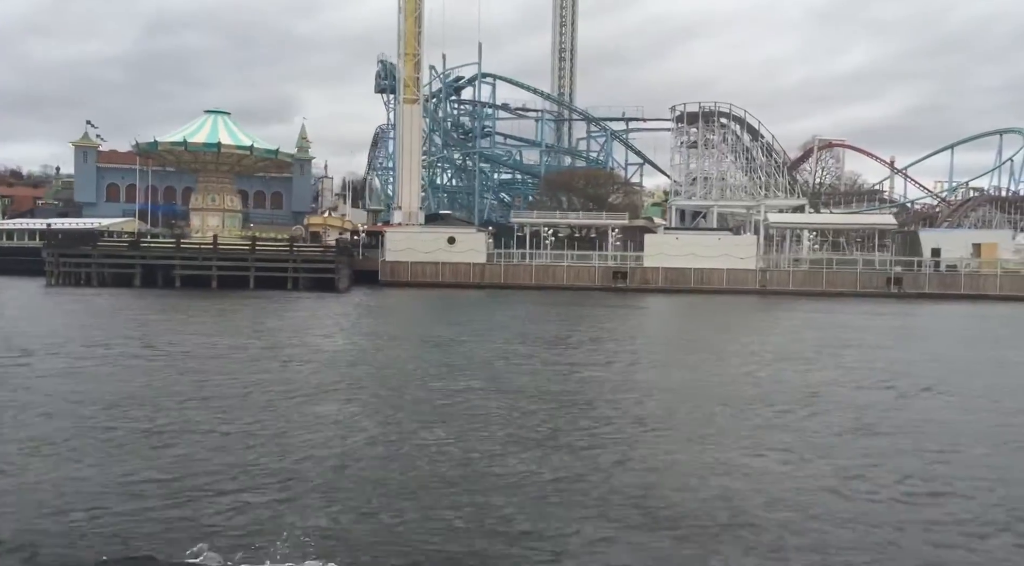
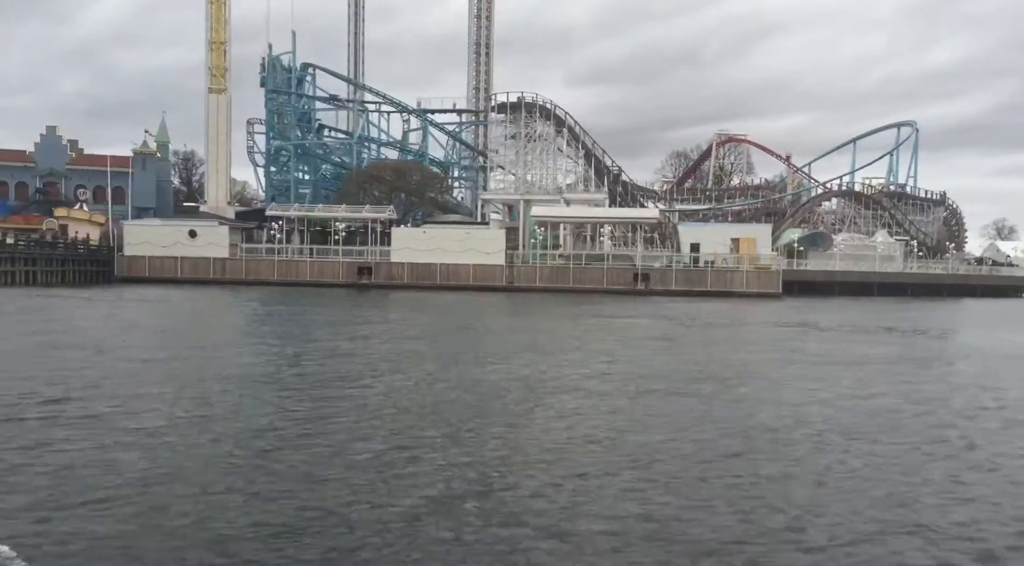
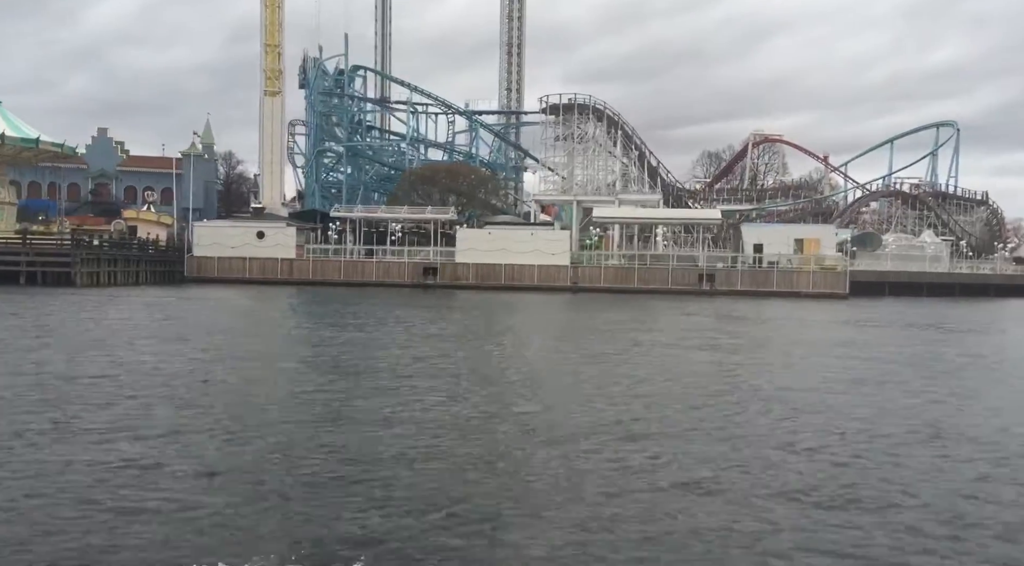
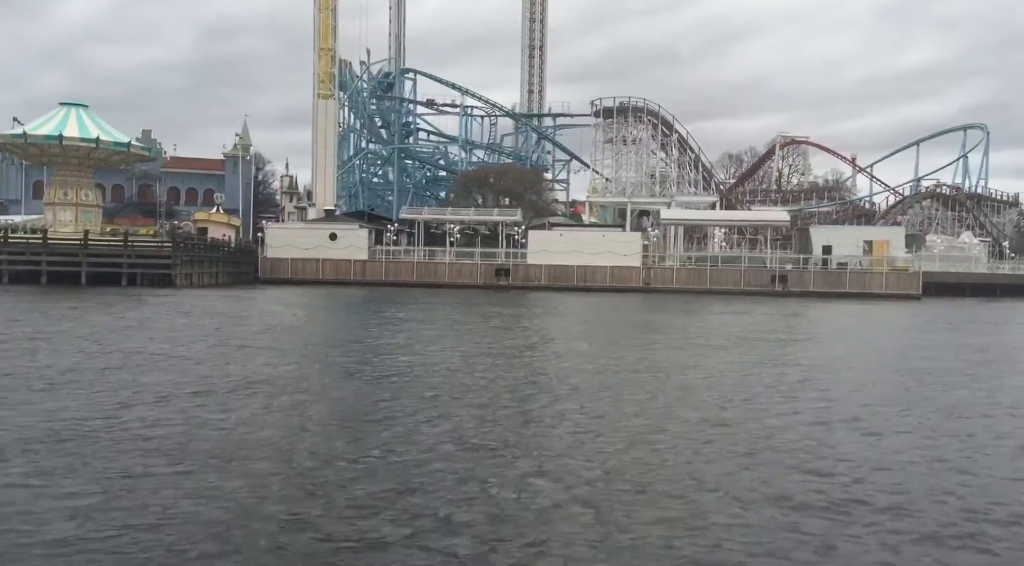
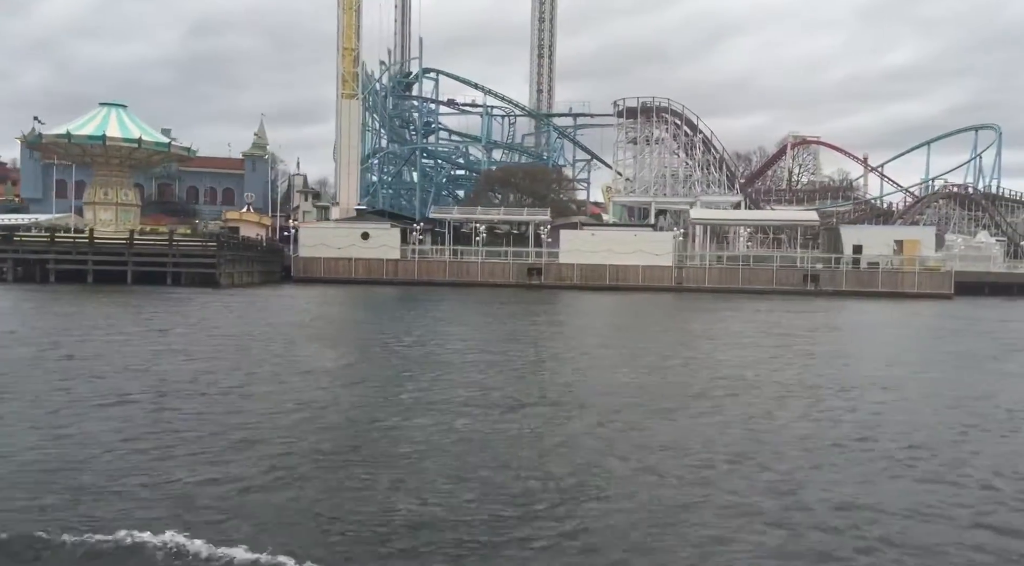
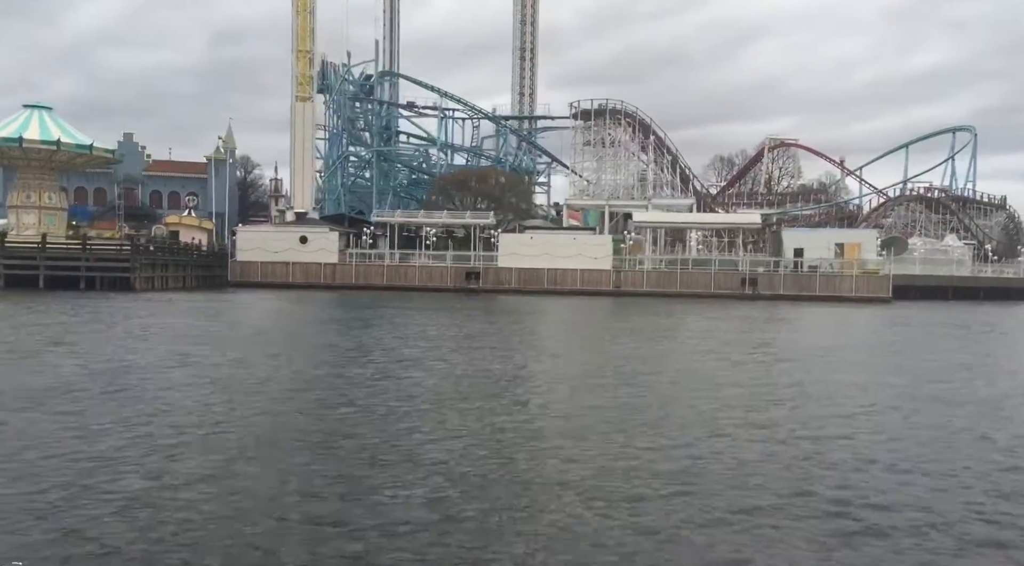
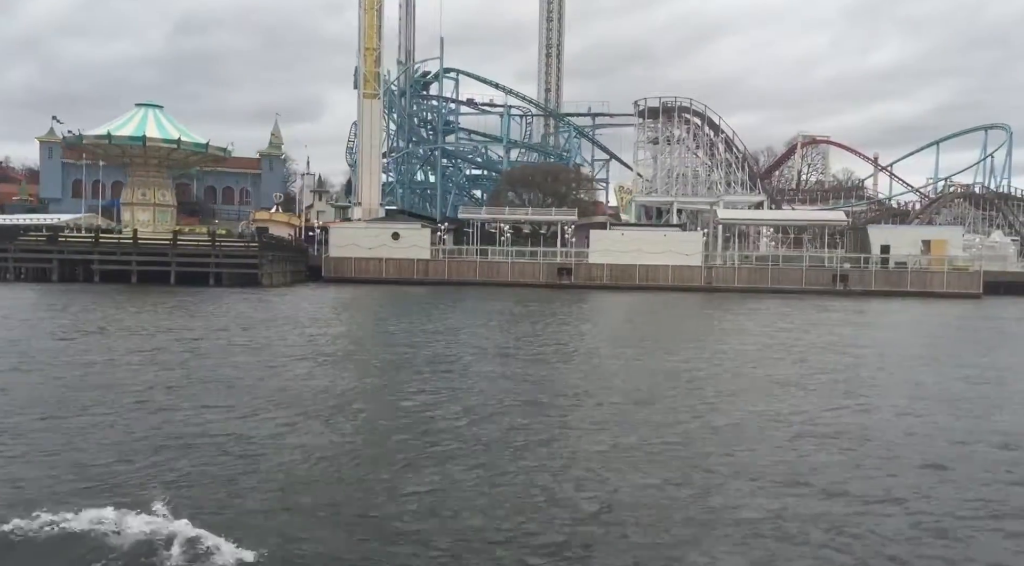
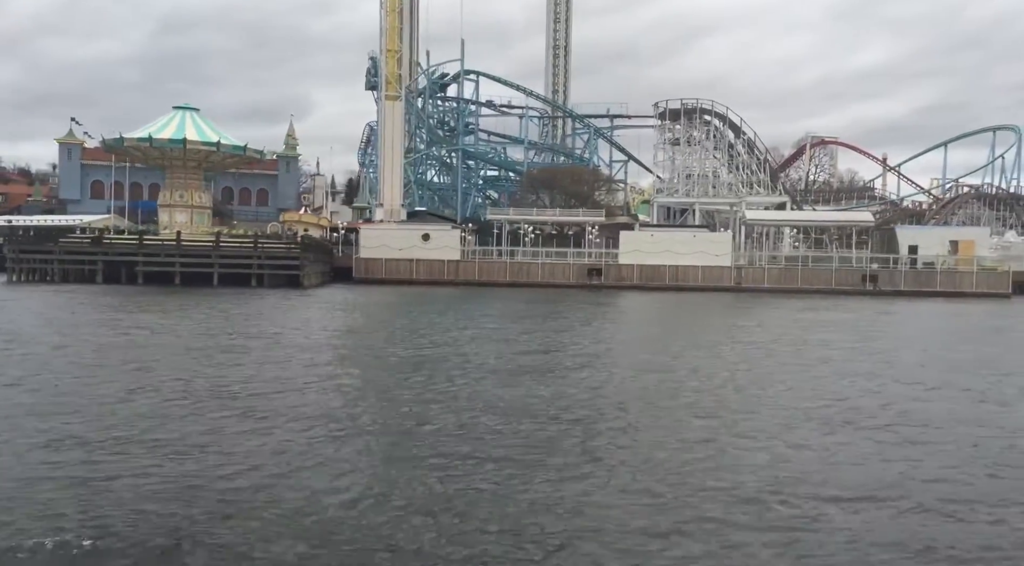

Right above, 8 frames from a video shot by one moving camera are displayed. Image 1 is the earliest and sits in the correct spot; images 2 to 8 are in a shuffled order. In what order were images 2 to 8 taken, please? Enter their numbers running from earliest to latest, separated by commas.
8, 7, 5, 4, 6, 3, 2
